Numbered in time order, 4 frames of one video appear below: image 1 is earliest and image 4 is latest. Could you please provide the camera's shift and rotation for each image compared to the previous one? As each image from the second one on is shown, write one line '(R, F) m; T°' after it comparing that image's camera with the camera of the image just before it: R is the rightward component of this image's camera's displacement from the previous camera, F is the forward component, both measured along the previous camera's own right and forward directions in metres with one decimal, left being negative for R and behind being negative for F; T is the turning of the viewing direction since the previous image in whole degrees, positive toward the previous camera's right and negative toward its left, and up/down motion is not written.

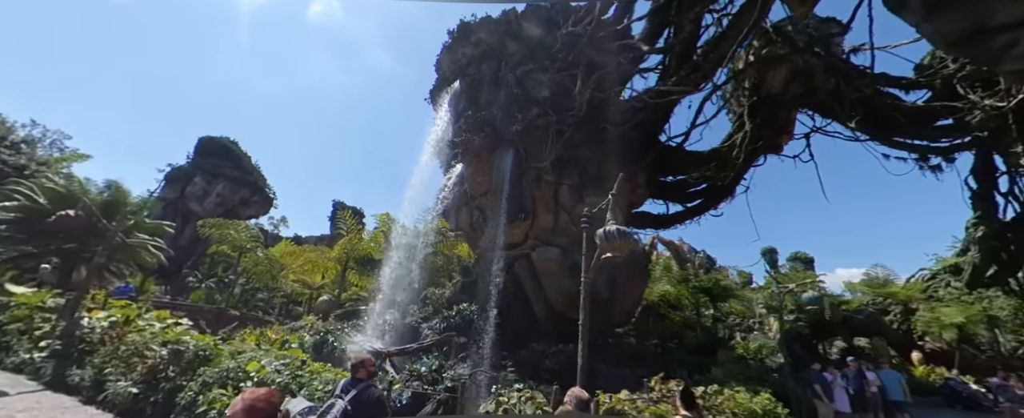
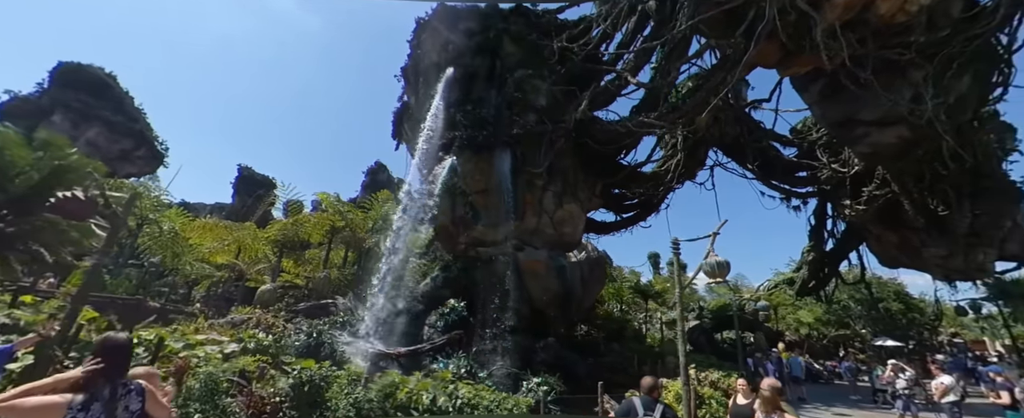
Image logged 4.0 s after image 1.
(-2.4, +0.1) m; +18°
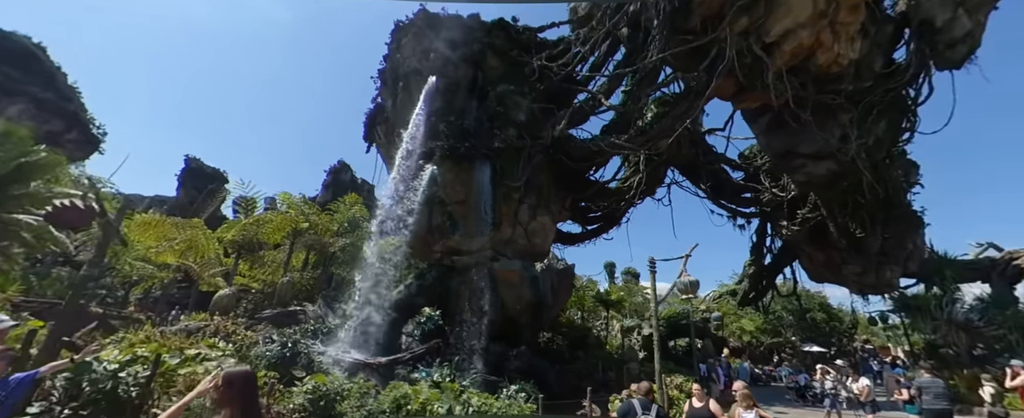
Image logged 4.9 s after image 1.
(-0.5, -0.2) m; +7°
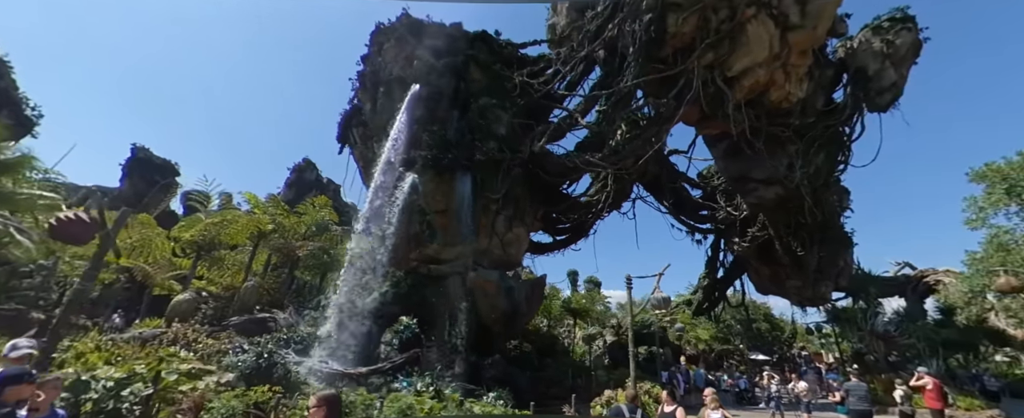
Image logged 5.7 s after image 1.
(-0.4, -0.2) m; +6°
